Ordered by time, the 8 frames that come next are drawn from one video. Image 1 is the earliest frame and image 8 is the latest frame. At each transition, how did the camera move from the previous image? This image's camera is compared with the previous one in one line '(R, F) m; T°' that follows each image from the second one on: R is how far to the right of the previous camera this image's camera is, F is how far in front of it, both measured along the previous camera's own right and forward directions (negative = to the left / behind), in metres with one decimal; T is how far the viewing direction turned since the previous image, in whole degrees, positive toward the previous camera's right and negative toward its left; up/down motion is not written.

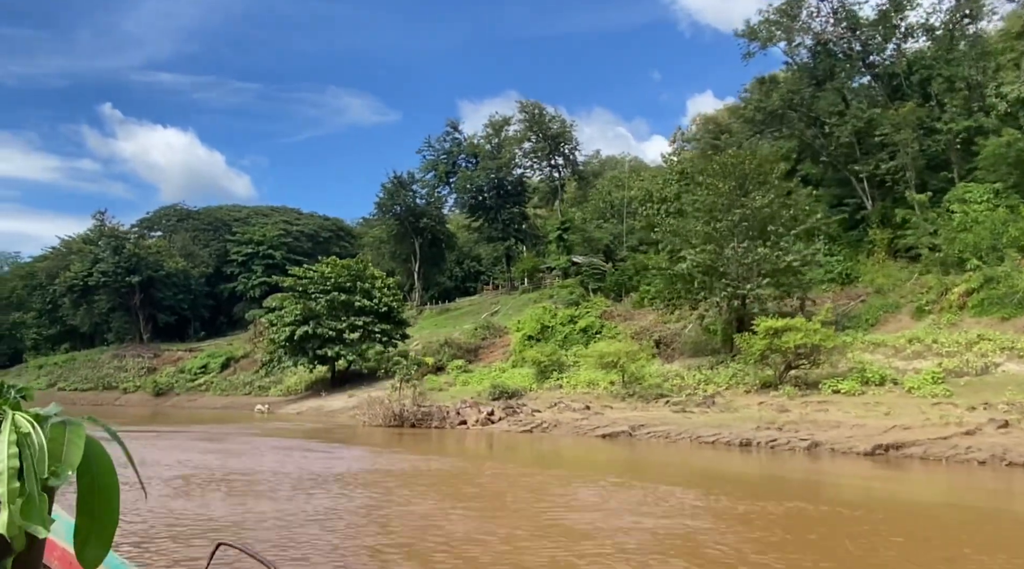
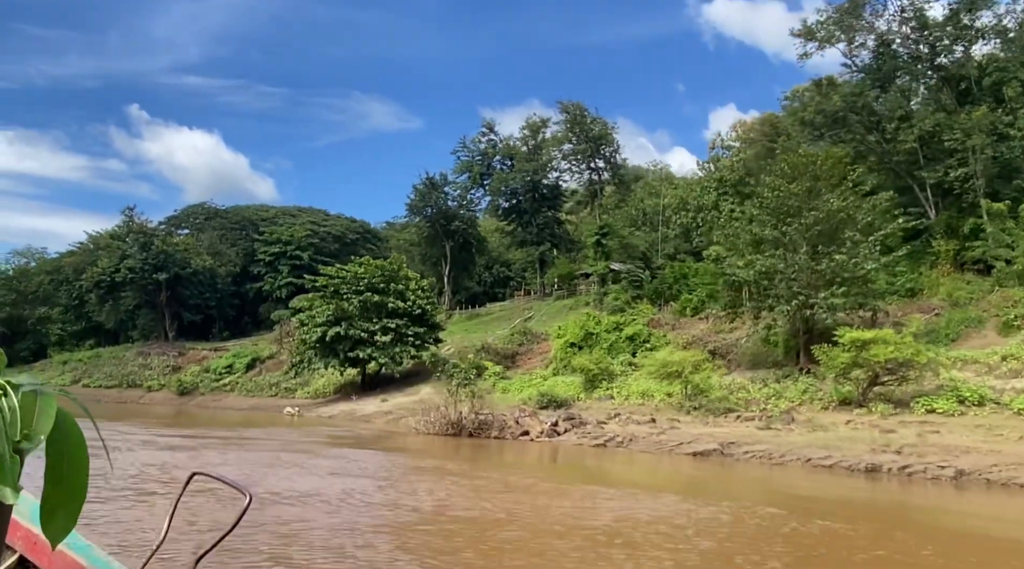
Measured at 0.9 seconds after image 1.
(-0.8, +1.3) m; -1°
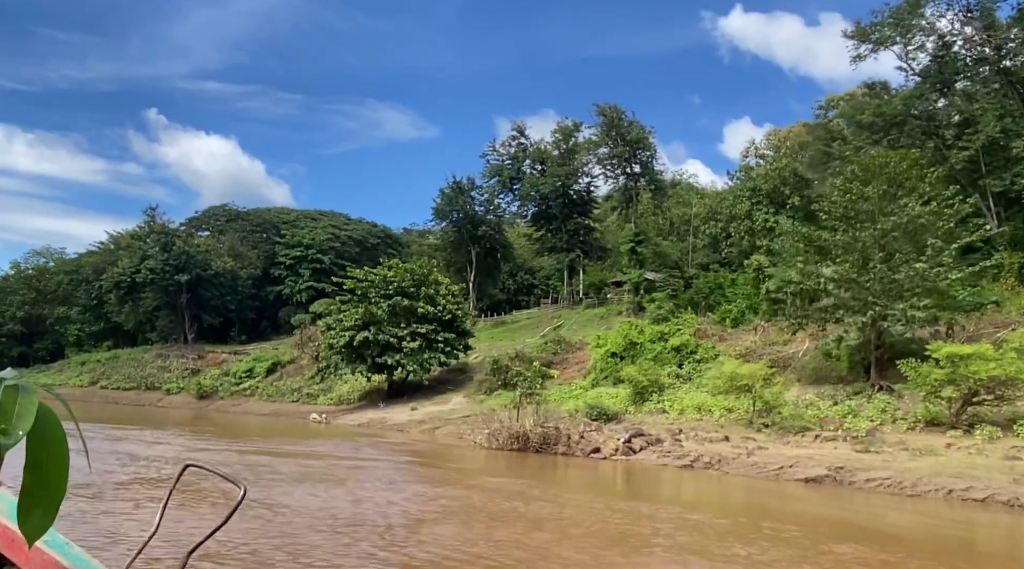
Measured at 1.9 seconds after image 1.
(-0.9, +1.2) m; -1°
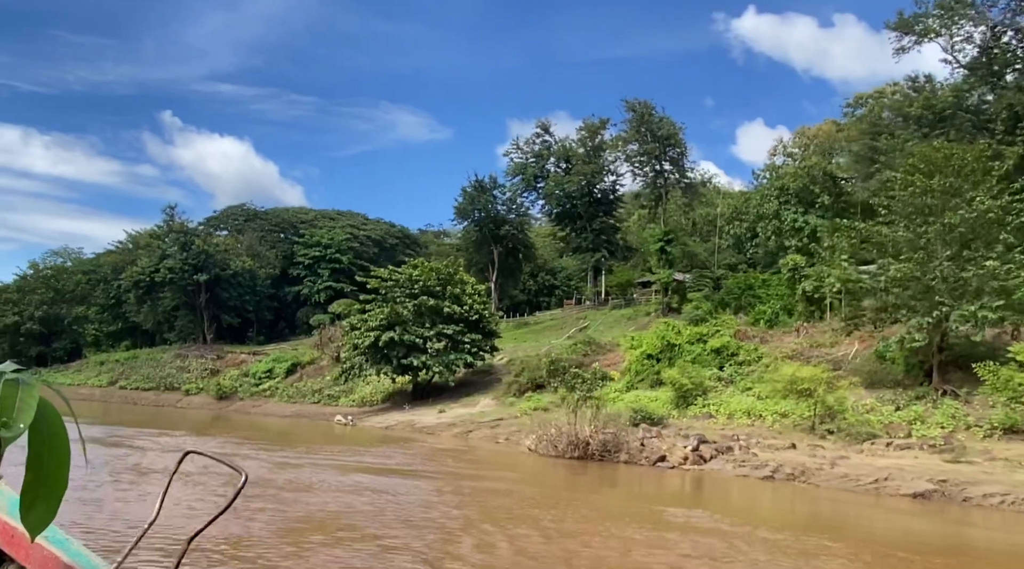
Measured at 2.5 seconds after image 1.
(-0.7, +0.9) m; -1°
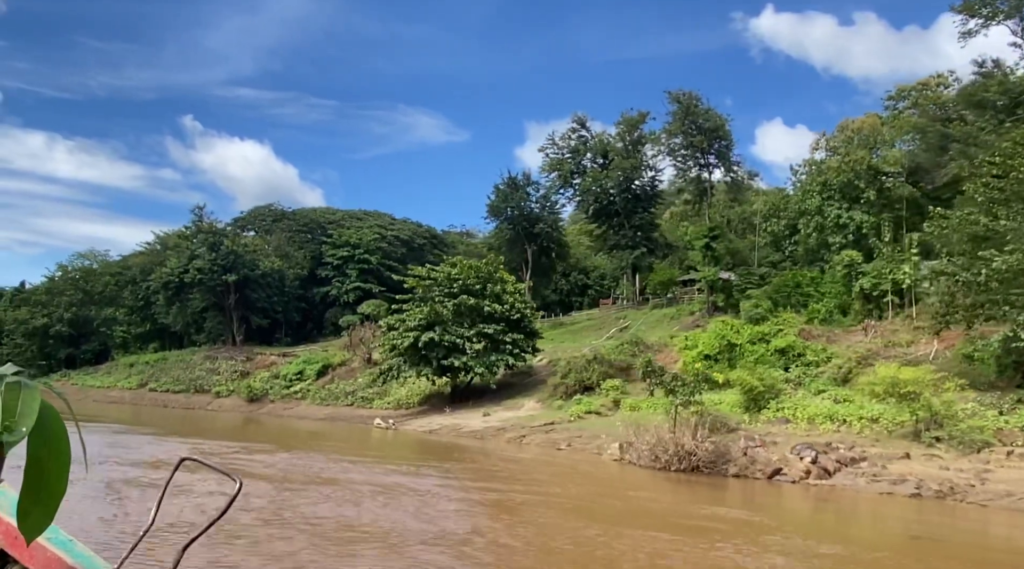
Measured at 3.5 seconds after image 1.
(-0.9, +1.2) m; -1°
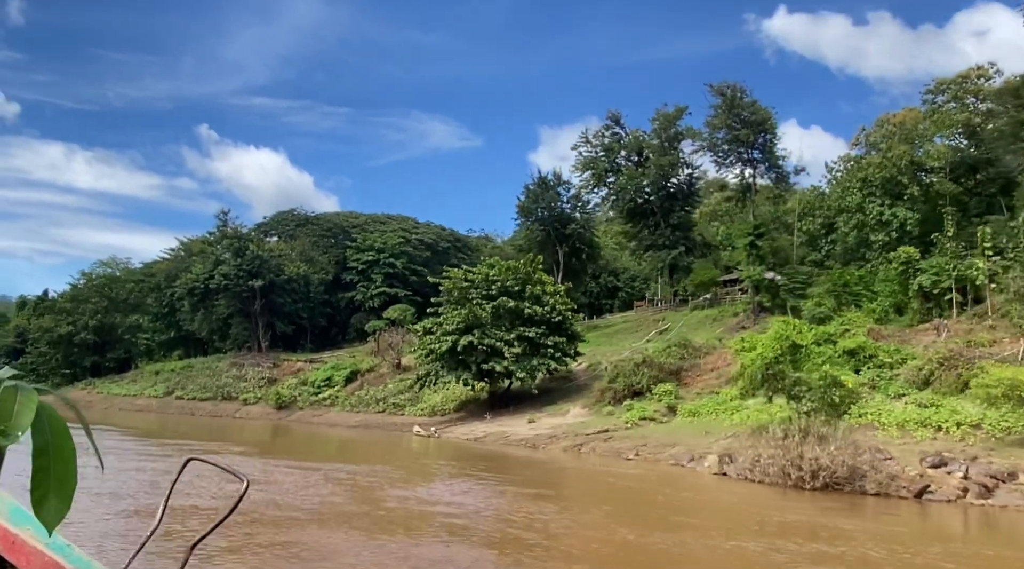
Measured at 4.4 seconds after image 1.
(-1.0, +1.3) m; -1°
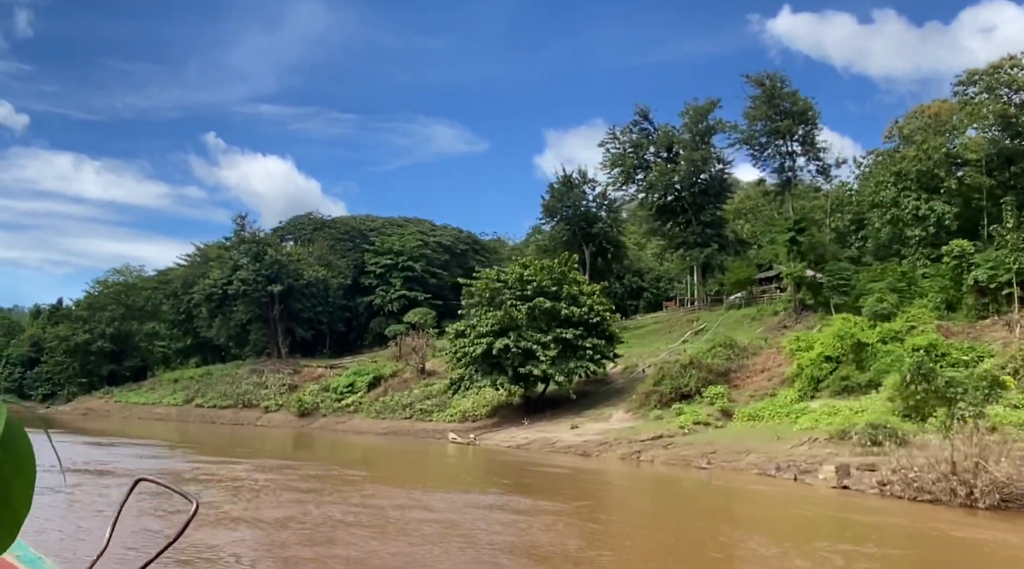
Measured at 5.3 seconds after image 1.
(-1.0, +1.2) m; -1°
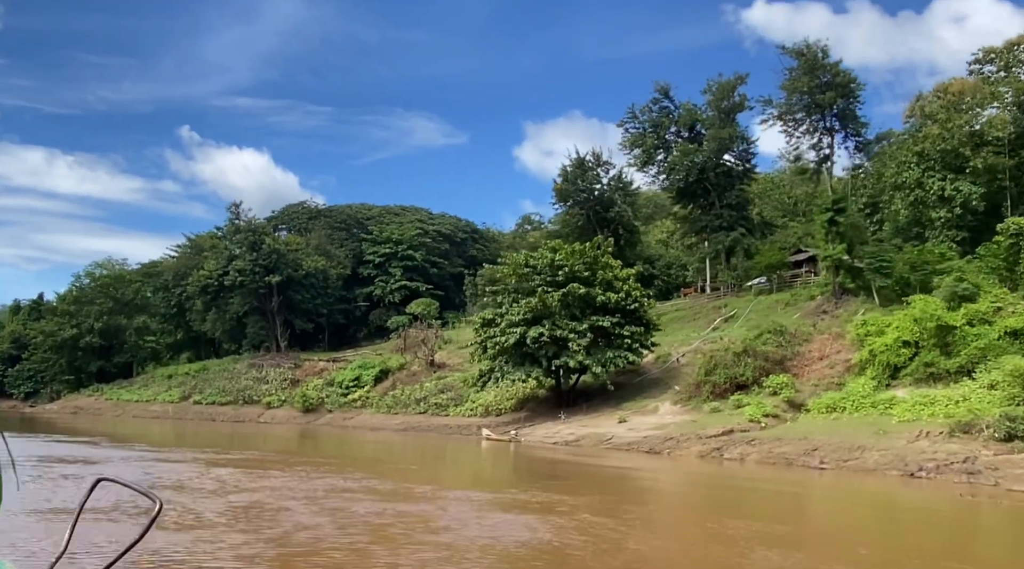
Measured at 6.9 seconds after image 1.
(-1.8, +2.1) m; +1°
